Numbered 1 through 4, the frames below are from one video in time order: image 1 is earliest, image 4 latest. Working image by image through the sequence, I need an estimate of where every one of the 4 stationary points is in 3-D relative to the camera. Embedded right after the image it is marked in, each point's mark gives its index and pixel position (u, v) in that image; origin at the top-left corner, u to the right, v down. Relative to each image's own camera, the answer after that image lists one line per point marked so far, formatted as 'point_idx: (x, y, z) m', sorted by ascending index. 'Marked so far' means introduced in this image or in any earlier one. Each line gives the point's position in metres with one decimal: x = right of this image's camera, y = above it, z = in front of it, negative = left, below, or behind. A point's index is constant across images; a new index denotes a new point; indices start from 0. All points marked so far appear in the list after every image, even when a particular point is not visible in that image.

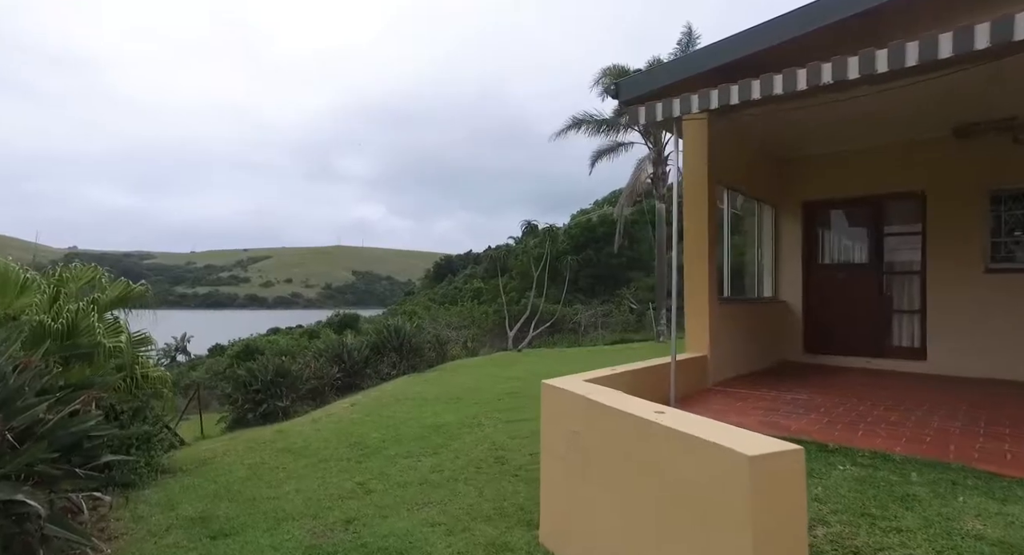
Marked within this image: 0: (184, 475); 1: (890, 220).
0: (-3.9, -2.3, +6.7) m
1: (+4.3, +0.7, +6.4) m
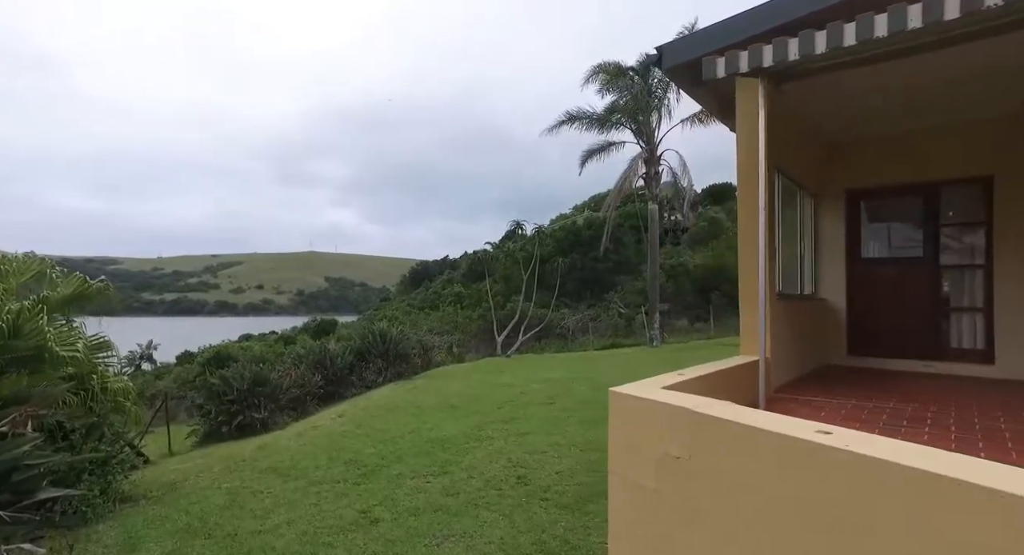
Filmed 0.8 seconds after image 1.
0: (-3.7, -2.3, +5.7) m
1: (+4.5, +0.7, +5.8) m
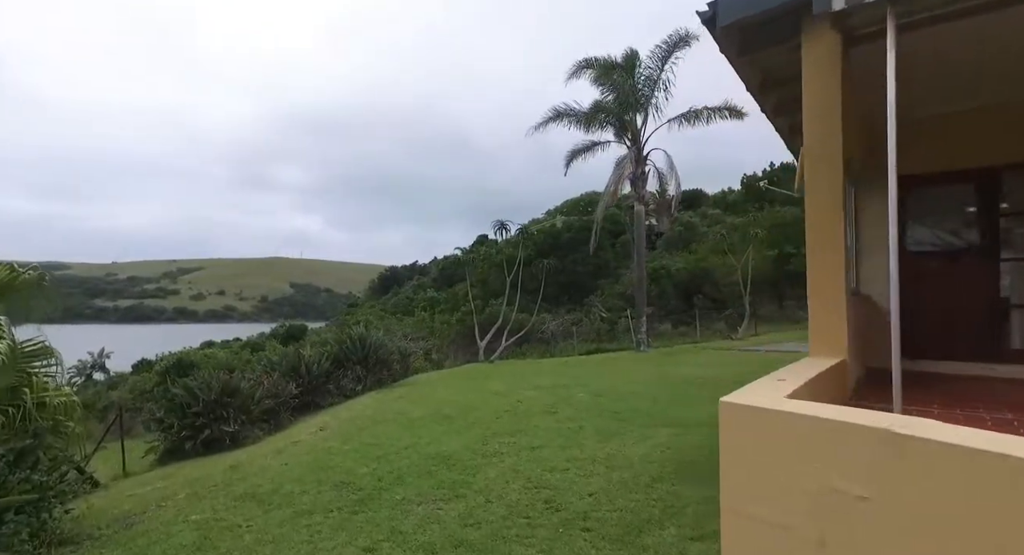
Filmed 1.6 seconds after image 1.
0: (-3.5, -2.2, +4.7) m
1: (+4.7, +0.8, +5.3) m
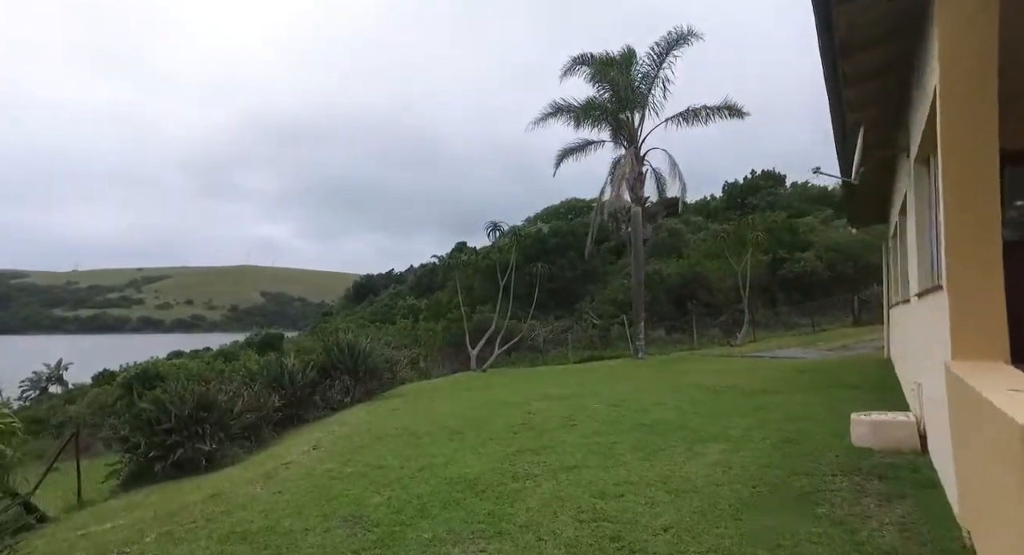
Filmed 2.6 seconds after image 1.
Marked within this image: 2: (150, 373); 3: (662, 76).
0: (-3.1, -2.1, +3.7) m
1: (+5.0, +0.9, +4.7) m
2: (-10.9, -2.9, +17.0) m
3: (+4.8, +6.4, +18.1) m
